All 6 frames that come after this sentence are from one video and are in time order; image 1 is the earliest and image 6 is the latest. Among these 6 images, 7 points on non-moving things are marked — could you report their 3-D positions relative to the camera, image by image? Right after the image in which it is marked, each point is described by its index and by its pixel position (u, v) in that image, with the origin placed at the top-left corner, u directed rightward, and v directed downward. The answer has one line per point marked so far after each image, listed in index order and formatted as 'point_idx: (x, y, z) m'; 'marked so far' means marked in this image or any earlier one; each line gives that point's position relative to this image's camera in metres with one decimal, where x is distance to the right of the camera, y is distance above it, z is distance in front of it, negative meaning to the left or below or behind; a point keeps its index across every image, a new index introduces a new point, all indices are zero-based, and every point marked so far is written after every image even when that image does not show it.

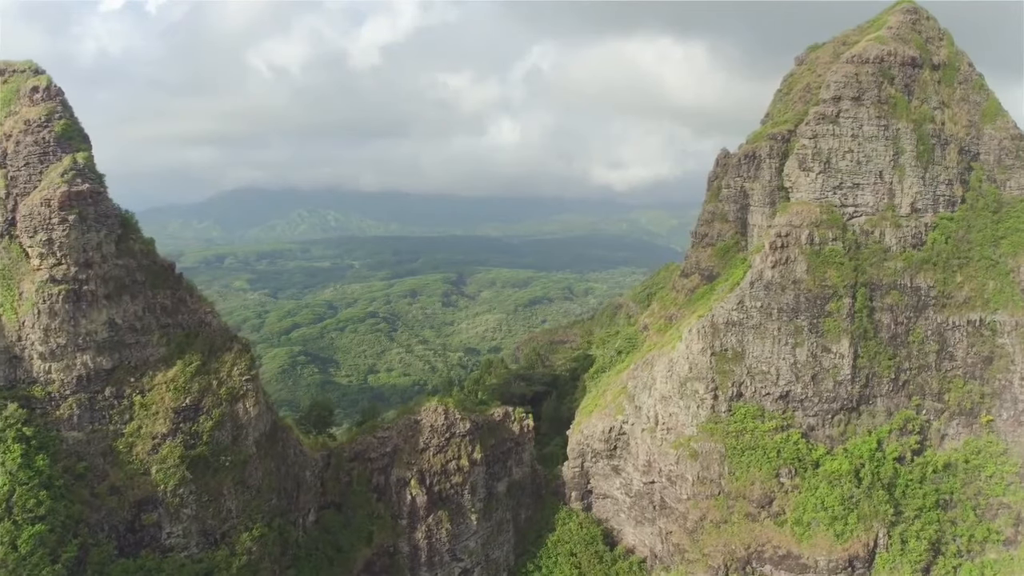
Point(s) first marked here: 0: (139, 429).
0: (-11.7, -4.4, +19.5) m
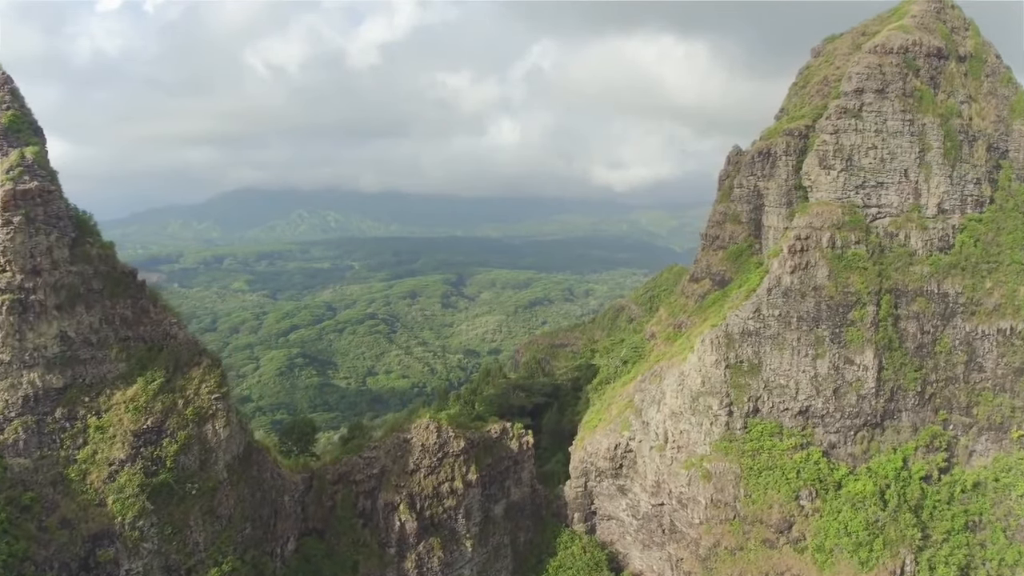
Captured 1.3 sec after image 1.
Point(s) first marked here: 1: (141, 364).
0: (-11.7, -4.7, +17.5) m
1: (-11.0, -2.3, +18.5) m
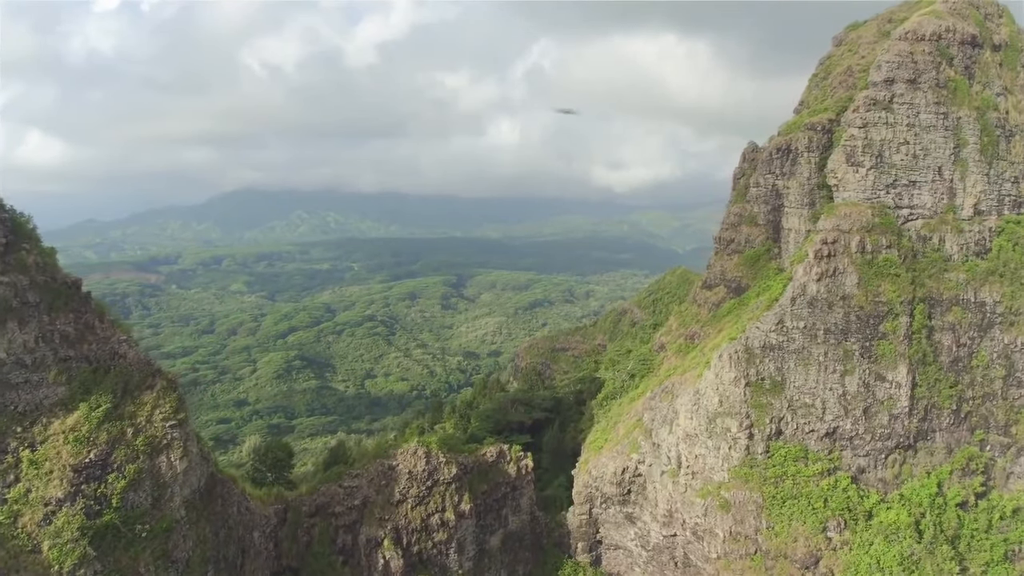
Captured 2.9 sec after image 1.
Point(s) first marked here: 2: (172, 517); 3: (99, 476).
0: (-11.8, -5.0, +15.2) m
1: (-11.1, -2.6, +16.2) m
2: (-9.0, -6.1, +16.5) m
3: (-10.4, -4.7, +15.7) m
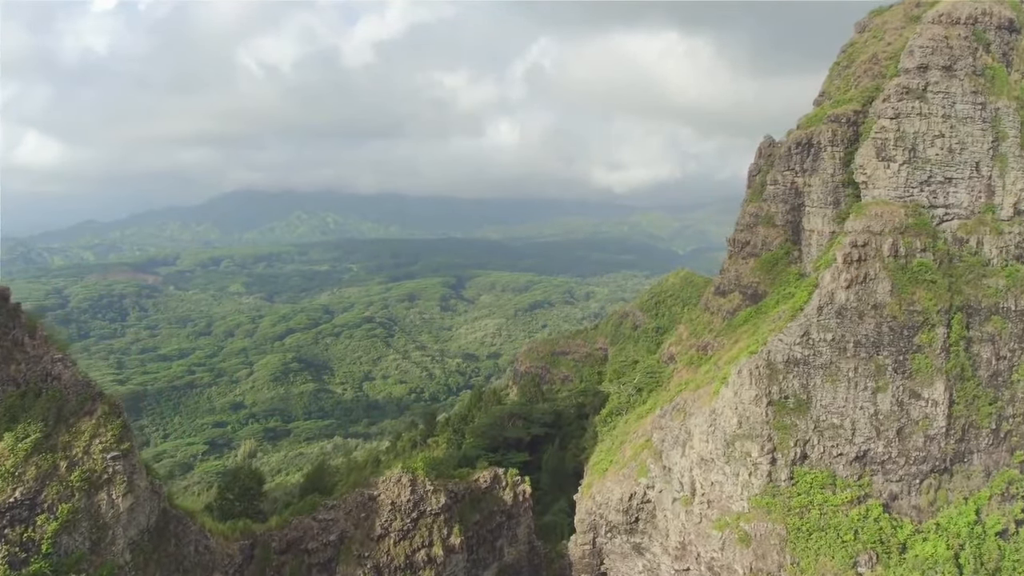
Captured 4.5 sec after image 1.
0: (-12.0, -5.3, +13.0) m
1: (-11.2, -2.8, +14.0) m
2: (-9.2, -6.3, +14.3) m
3: (-10.5, -5.0, +13.5) m
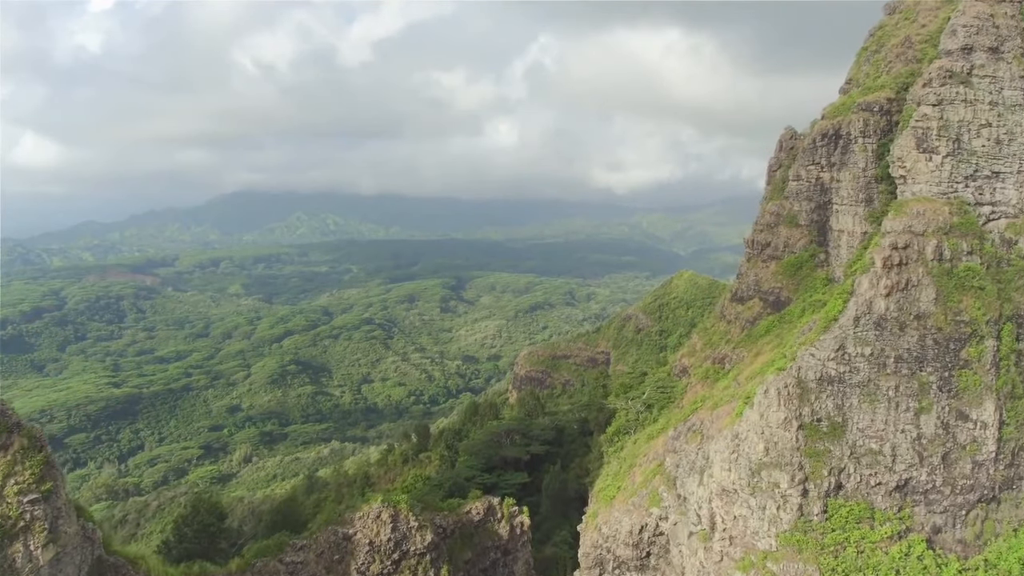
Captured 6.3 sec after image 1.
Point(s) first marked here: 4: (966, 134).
0: (-12.1, -5.5, +10.7) m
1: (-11.4, -3.1, +11.7) m
2: (-9.3, -6.5, +12.0) m
3: (-10.7, -5.2, +11.2) m
4: (+14.3, +4.9, +19.8) m
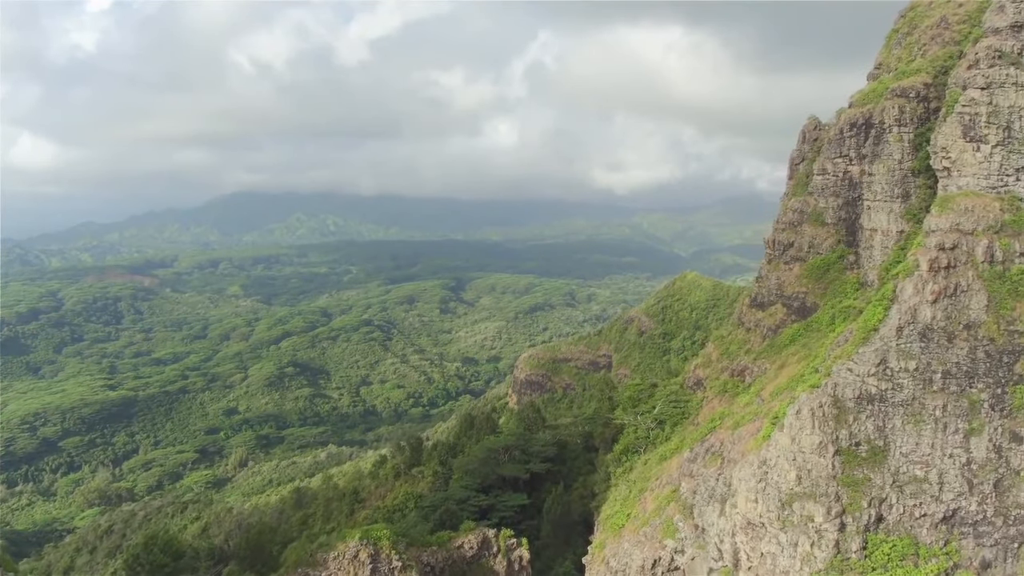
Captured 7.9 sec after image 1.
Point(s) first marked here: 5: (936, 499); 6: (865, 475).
0: (-12.2, -5.6, +8.7) m
1: (-11.4, -3.2, +9.6) m
2: (-9.4, -6.7, +9.9) m
3: (-10.7, -5.3, +9.2) m
4: (+14.2, +4.7, +17.7) m
5: (+10.7, -5.3, +15.7) m
6: (+8.8, -4.7, +15.7) m
